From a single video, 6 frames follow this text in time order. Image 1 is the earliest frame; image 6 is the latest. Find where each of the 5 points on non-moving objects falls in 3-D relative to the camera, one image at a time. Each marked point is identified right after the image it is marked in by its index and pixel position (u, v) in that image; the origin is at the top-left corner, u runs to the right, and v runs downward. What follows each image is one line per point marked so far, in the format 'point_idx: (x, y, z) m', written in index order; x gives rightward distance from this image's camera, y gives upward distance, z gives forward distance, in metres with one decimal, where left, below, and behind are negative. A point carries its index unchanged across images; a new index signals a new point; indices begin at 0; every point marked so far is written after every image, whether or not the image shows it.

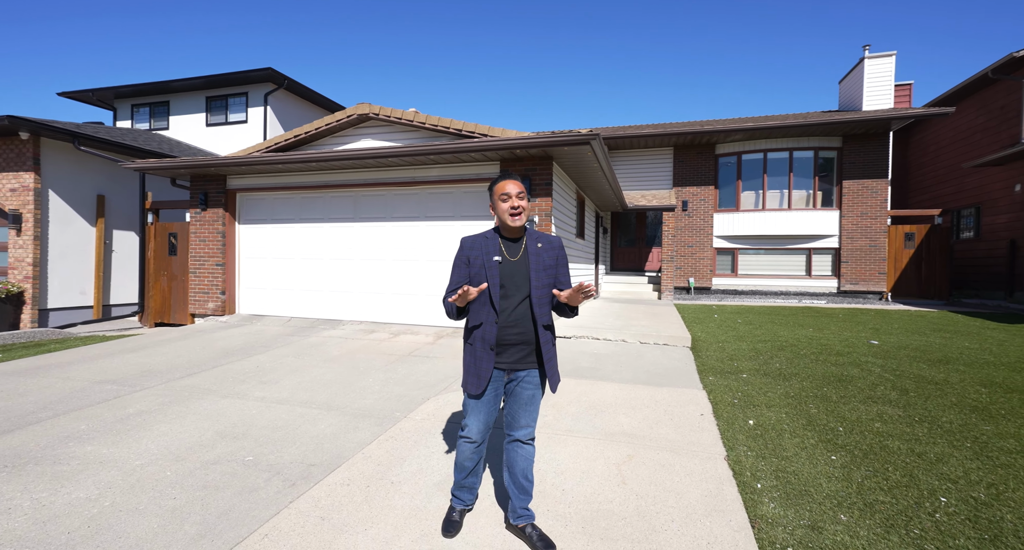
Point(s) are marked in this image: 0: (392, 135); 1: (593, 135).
0: (-2.2, +2.6, +8.4) m
1: (+1.1, +1.9, +6.1) m
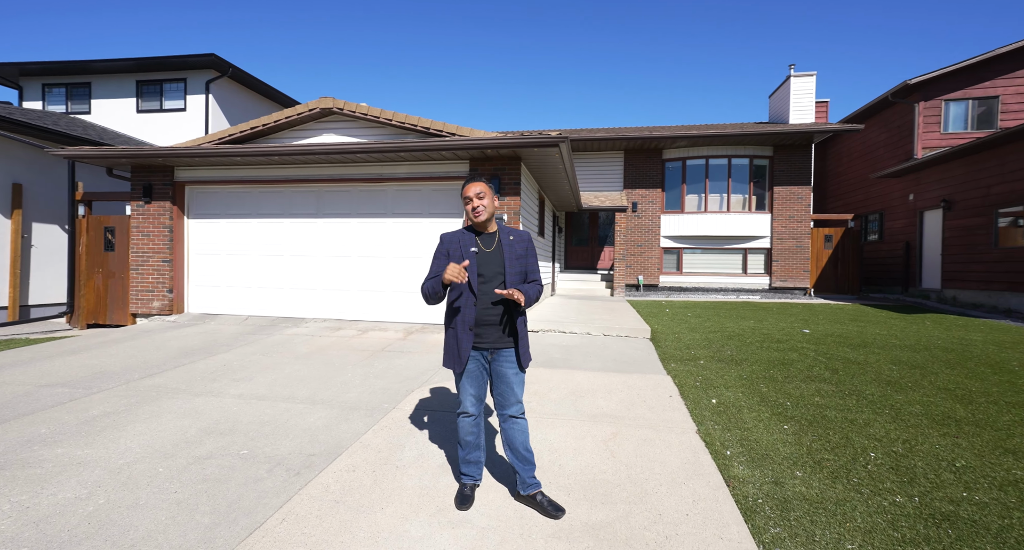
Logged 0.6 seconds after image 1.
0: (-2.8, +2.6, +8.3) m
1: (+0.7, +1.9, +6.4) m
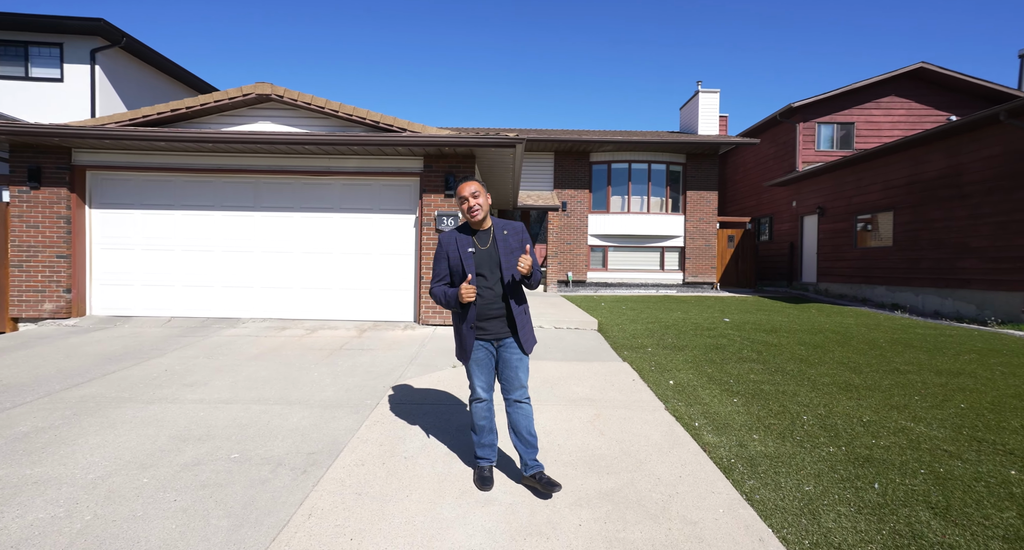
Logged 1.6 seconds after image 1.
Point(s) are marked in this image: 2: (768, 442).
0: (-3.7, +2.7, +7.9) m
1: (+0.1, +2.0, +6.7) m
2: (+1.9, -1.2, +3.3) m
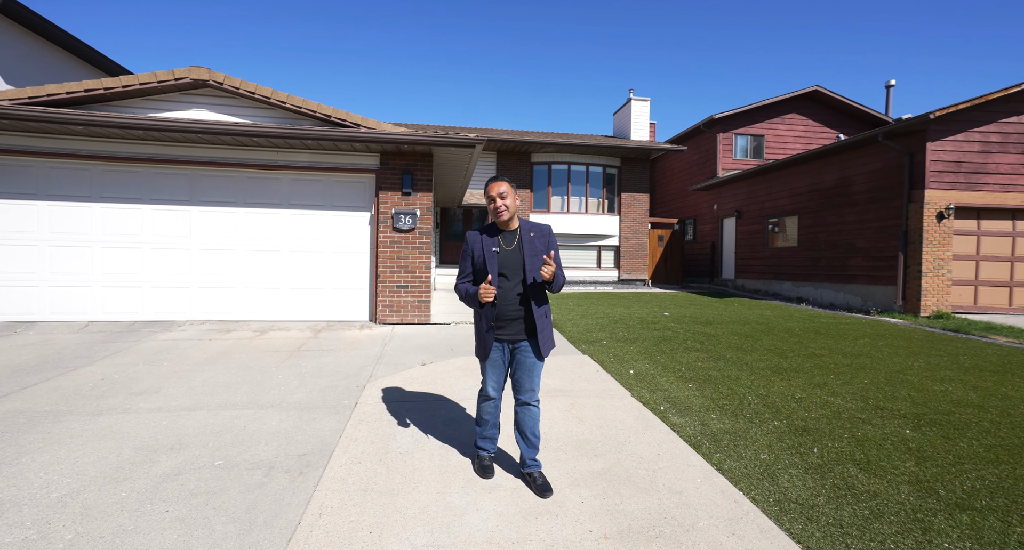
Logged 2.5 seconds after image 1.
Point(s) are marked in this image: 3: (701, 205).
0: (-4.5, +2.7, +7.4) m
1: (-0.5, +2.0, +6.8) m
2: (+1.8, -1.2, +3.8) m
3: (+7.1, +2.7, +17.3) m
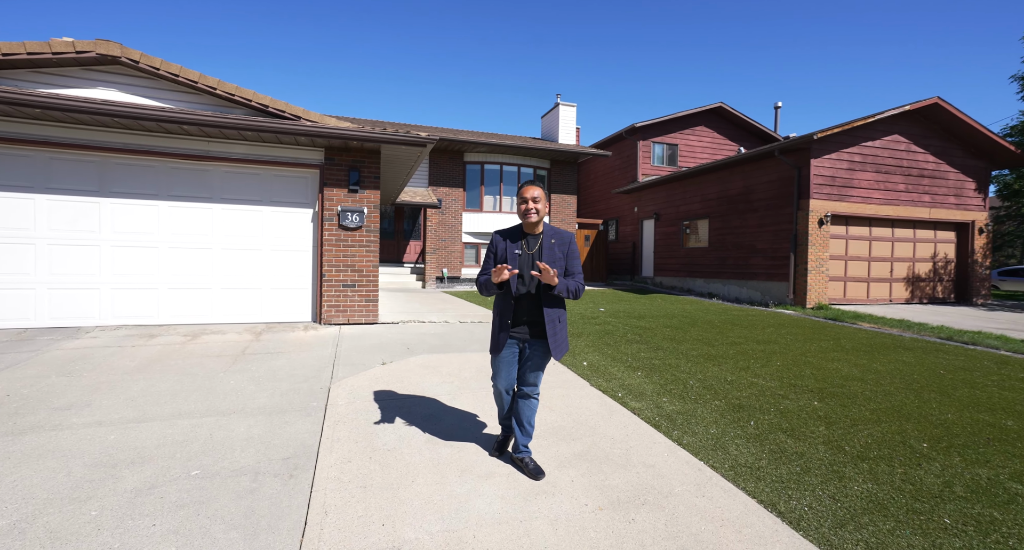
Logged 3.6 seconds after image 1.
0: (-5.3, +2.7, +6.7) m
1: (-1.3, +2.0, +6.9) m
2: (+1.5, -1.2, +4.3) m
3: (+4.4, +2.8, +18.5) m
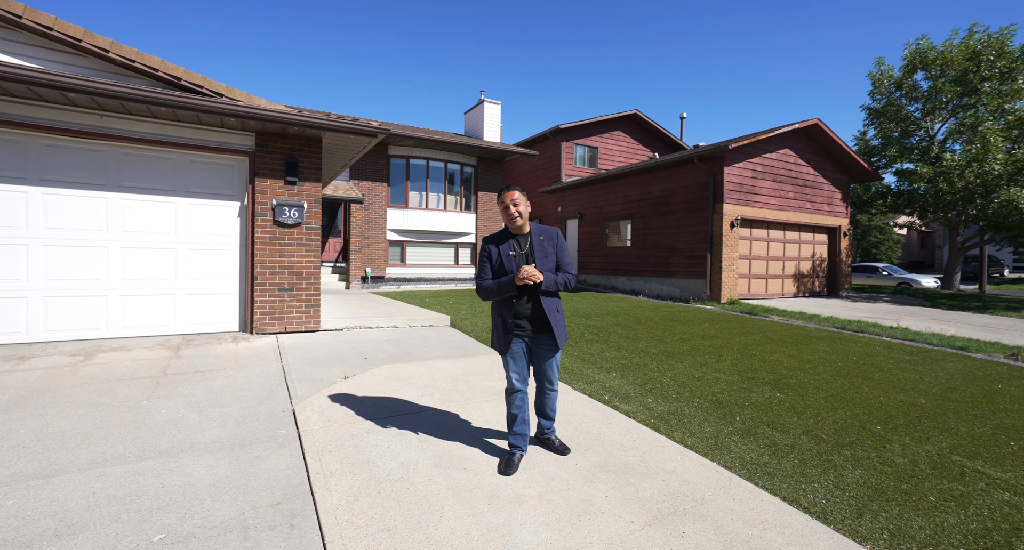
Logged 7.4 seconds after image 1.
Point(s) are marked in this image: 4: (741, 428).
0: (-5.7, +2.7, +5.3) m
1: (-1.9, +2.0, +6.3) m
2: (+1.4, -1.2, +4.4) m
3: (+1.3, +2.8, +18.9) m
4: (+1.9, -1.3, +3.9) m
